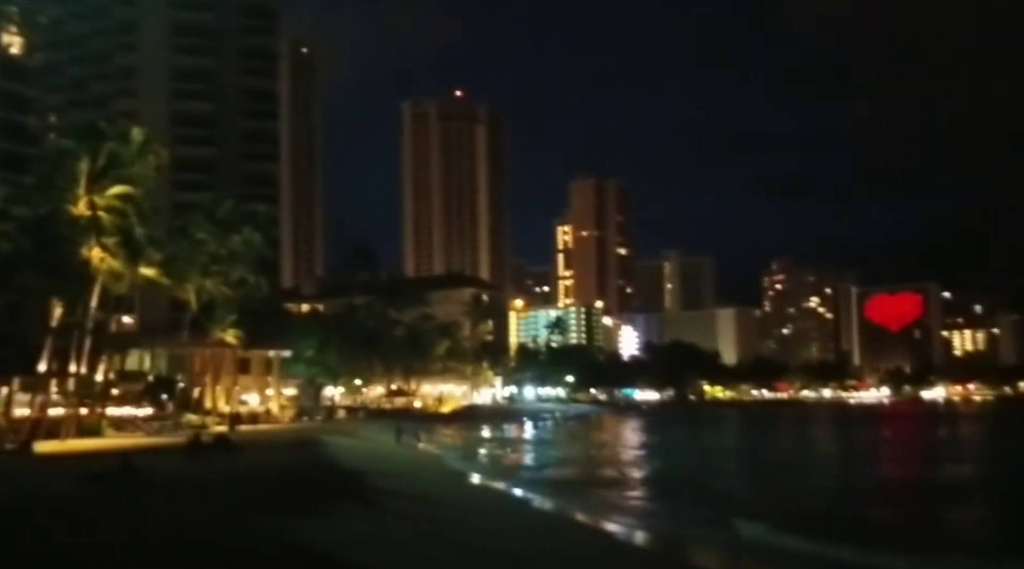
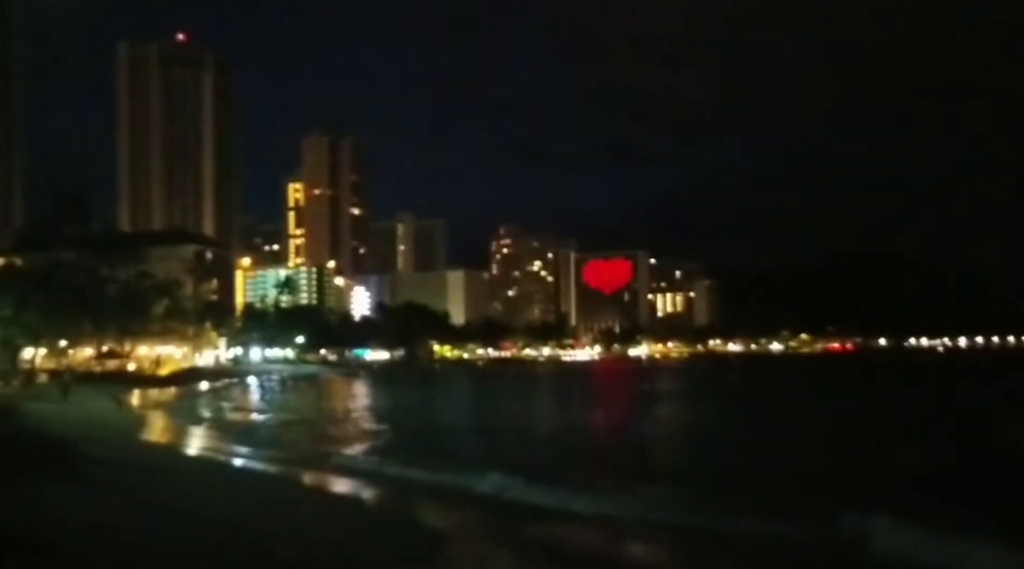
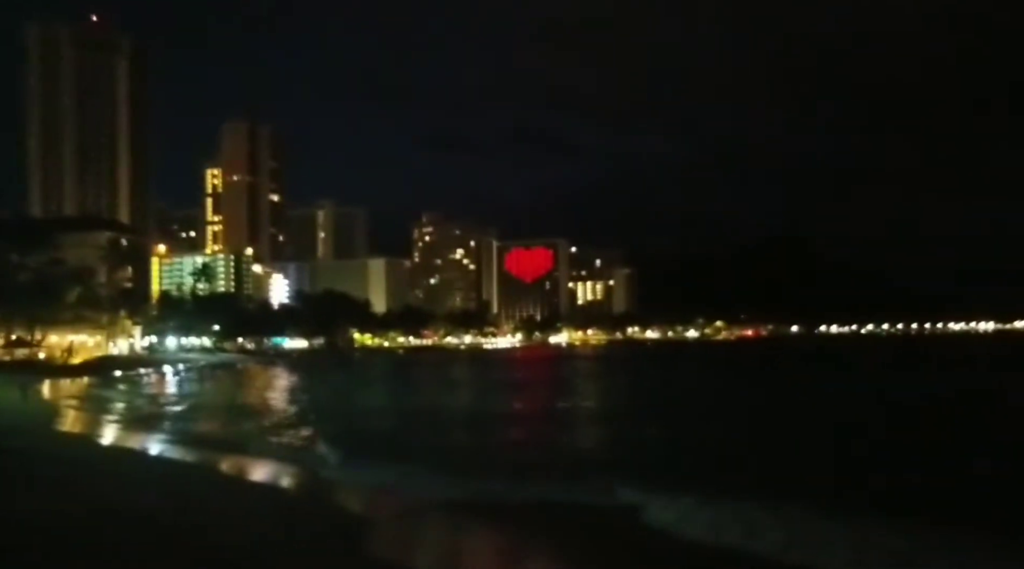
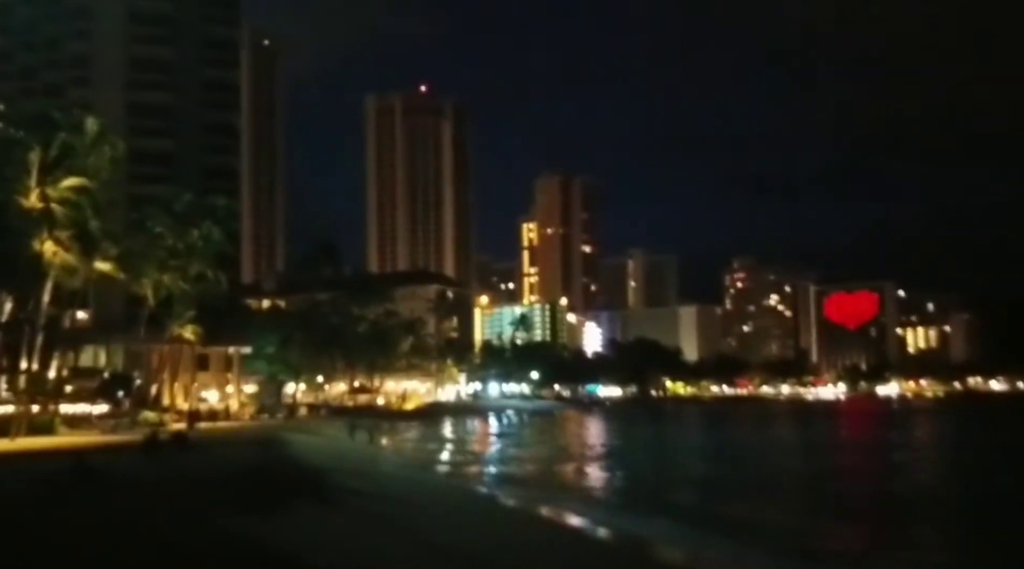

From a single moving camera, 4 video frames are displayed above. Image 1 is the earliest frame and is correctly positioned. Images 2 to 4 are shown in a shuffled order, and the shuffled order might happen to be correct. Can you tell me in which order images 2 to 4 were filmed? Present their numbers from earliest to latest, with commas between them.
4, 2, 3
